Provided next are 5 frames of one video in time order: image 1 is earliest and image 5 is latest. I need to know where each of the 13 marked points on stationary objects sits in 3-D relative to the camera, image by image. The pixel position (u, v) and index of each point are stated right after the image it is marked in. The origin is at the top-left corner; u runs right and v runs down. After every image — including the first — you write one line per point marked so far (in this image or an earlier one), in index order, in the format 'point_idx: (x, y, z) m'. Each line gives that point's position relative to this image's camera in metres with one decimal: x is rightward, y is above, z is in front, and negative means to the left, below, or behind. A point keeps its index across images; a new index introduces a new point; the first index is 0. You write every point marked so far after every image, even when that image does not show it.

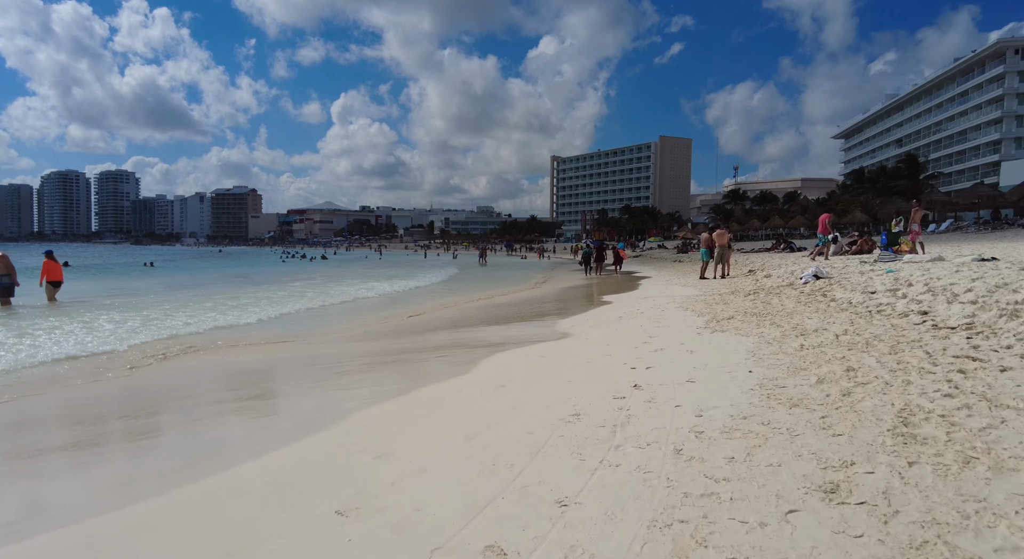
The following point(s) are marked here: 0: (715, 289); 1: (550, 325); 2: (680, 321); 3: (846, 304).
0: (+5.1, -0.2, +16.1) m
1: (+0.7, -0.8, +12.4) m
2: (+2.4, -0.6, +9.4) m
3: (+4.9, -0.4, +9.5) m
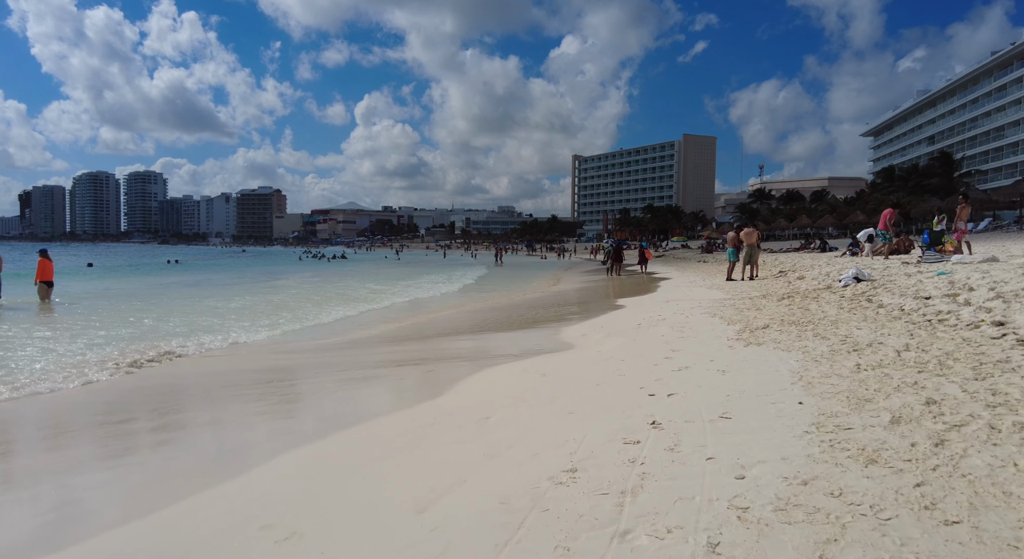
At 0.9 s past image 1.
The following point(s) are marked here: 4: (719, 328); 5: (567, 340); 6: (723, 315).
0: (+5.4, -0.3, +14.9) m
1: (+0.9, -0.8, +11.4) m
2: (+2.4, -0.7, +8.3) m
3: (+4.9, -0.4, +8.3) m
4: (+2.7, -0.6, +8.4) m
5: (+0.8, -0.9, +9.5) m
6: (+3.2, -0.5, +9.9) m
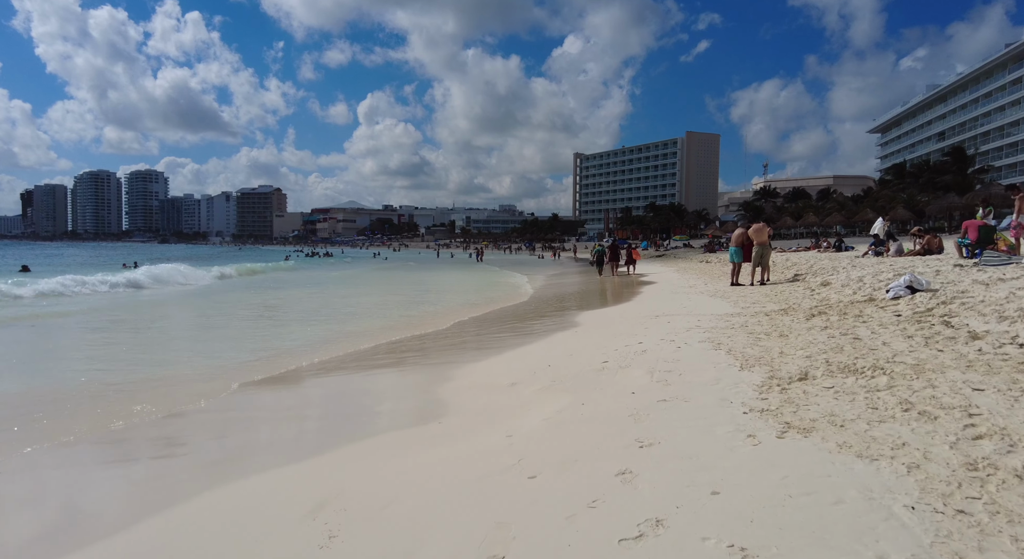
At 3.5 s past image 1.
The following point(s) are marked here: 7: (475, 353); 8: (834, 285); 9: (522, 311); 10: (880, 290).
0: (+4.4, -0.4, +11.8) m
1: (-0.1, -1.0, +8.2) m
2: (+1.5, -0.8, +5.1) m
3: (+4.0, -0.5, +5.2) m
4: (+1.7, -0.8, +5.2) m
5: (-0.1, -1.0, +6.3) m
6: (+2.3, -0.7, +6.8) m
7: (-0.6, -1.2, +10.8) m
8: (+6.5, -0.1, +13.2) m
9: (+0.3, -0.9, +18.9) m
10: (+5.9, -0.2, +10.4) m
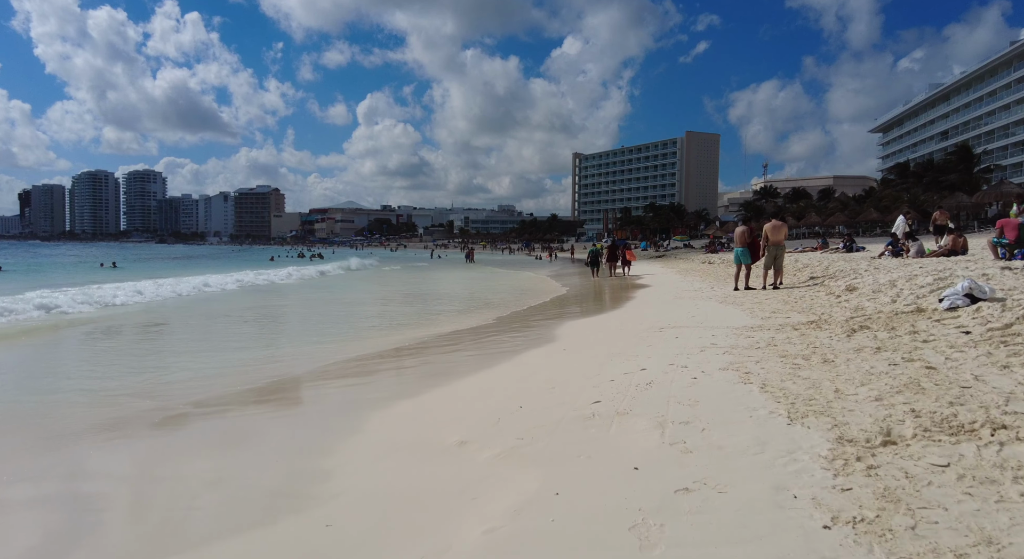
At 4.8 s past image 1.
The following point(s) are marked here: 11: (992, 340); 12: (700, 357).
0: (+4.1, -0.5, +10.1) m
1: (-0.4, -1.1, +6.6) m
2: (+1.2, -0.9, +3.4) m
3: (+3.7, -0.6, +3.5) m
4: (+1.4, -0.8, +3.6) m
5: (-0.4, -1.1, +4.6) m
6: (+2.0, -0.8, +5.1) m
7: (-0.9, -1.3, +9.2) m
8: (+6.2, -0.2, +11.5) m
9: (0.0, -1.0, +17.2) m
10: (+5.6, -0.3, +8.8) m
11: (+4.2, -0.5, +5.6) m
12: (+1.8, -0.7, +6.2) m
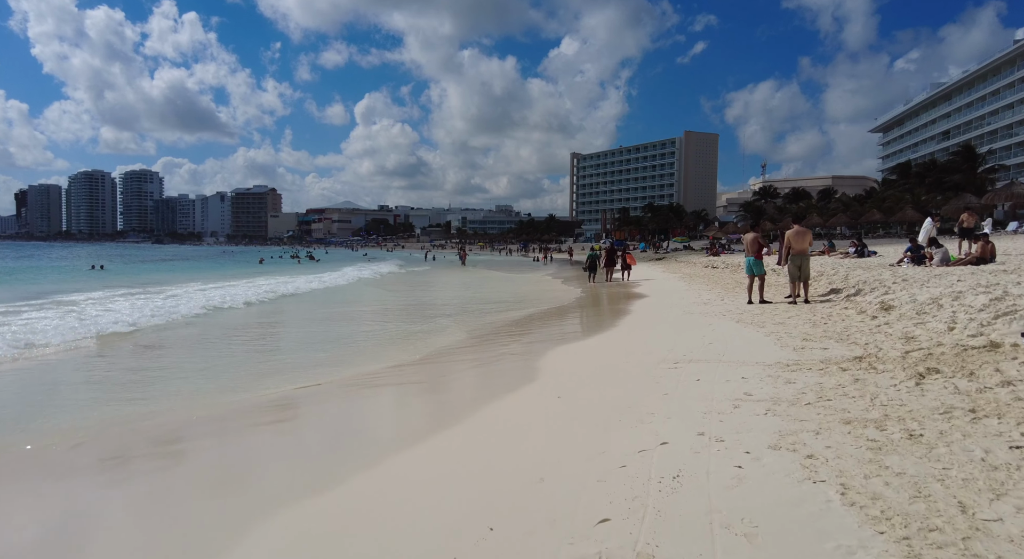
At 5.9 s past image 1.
0: (+3.9, -0.8, +8.6) m
1: (-0.6, -1.3, +5.0) m
2: (+1.0, -1.2, +1.9) m
3: (+3.5, -0.9, +2.0) m
4: (+1.3, -1.1, +2.0) m
5: (-0.6, -1.4, +3.1) m
6: (+1.8, -1.0, +3.6) m
7: (-1.1, -1.6, +7.6) m
8: (+6.0, -0.5, +10.0) m
9: (-0.2, -1.3, +15.7) m
10: (+5.4, -0.5, +7.3) m
11: (+4.1, -0.8, +4.1) m
12: (+1.6, -1.0, +4.7) m
